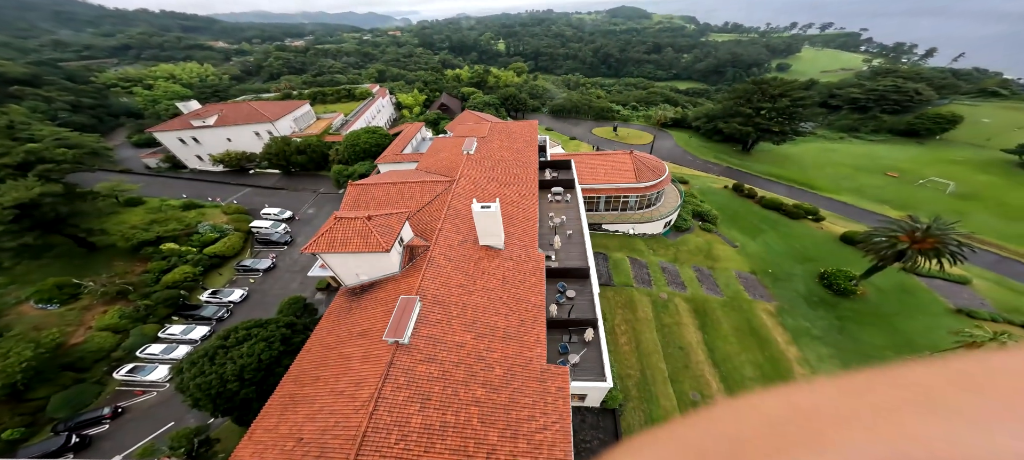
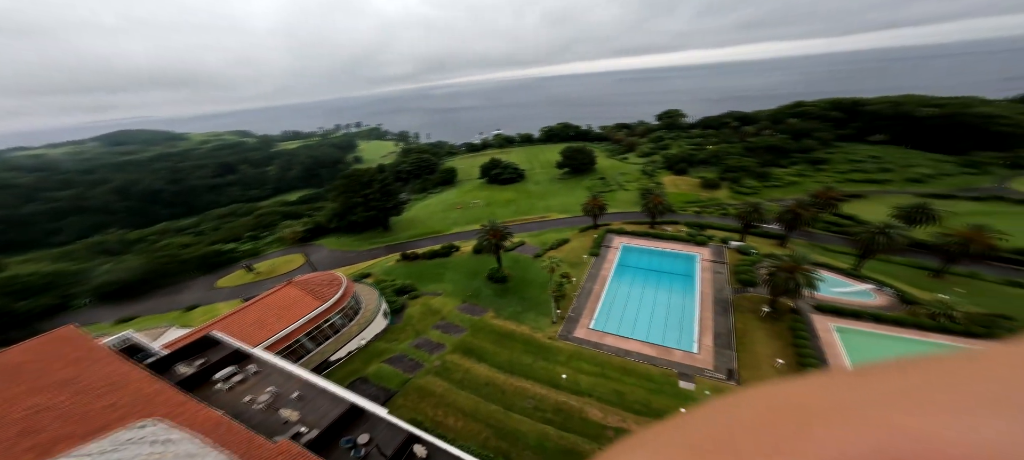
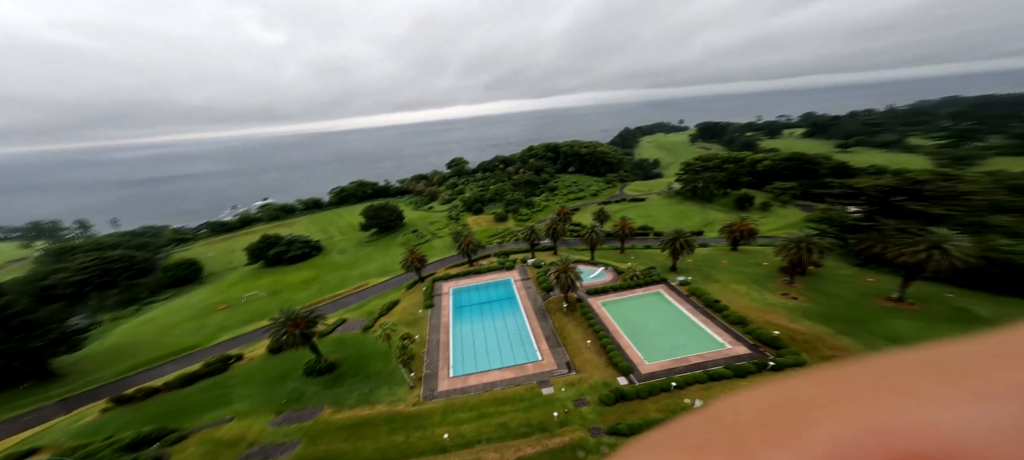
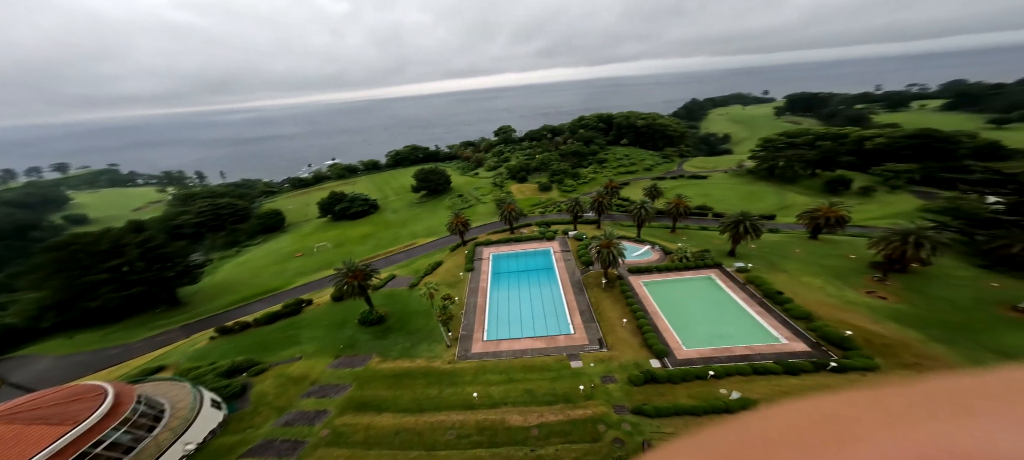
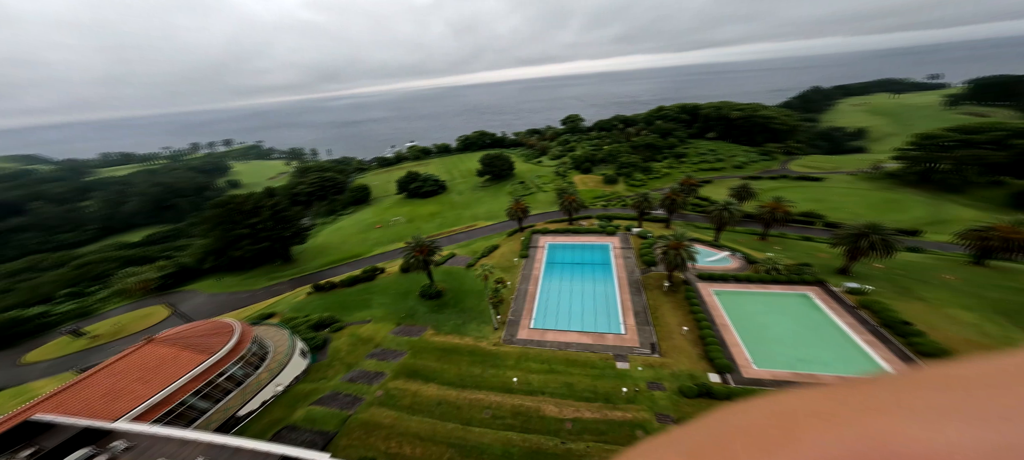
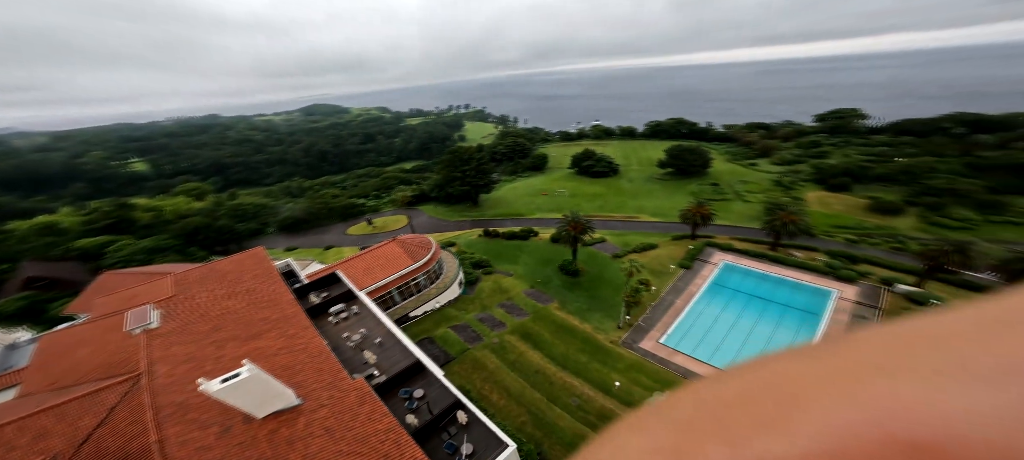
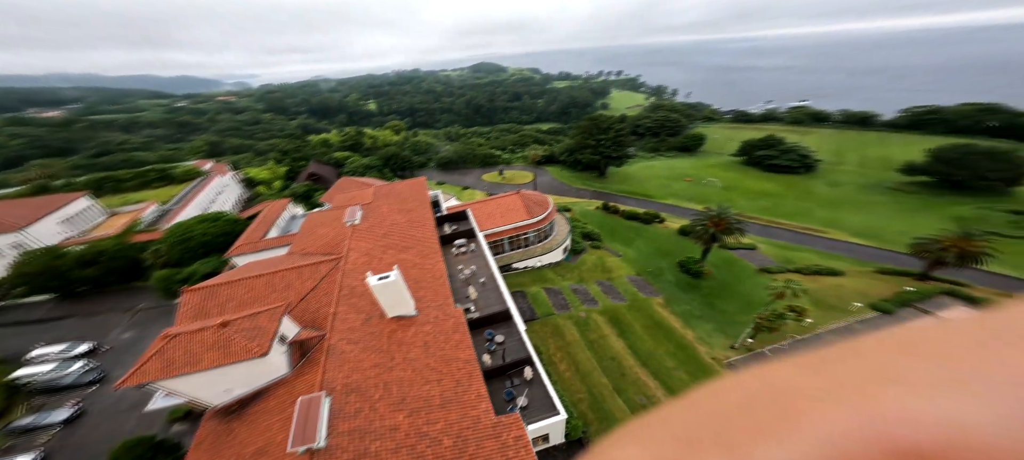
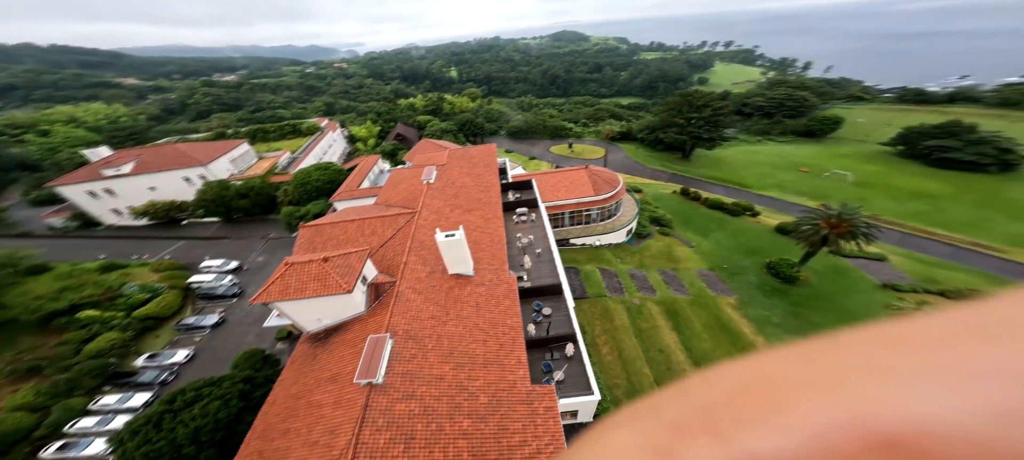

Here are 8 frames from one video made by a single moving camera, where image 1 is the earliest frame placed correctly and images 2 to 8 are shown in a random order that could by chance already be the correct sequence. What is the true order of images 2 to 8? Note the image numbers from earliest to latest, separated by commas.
8, 7, 6, 2, 5, 4, 3
